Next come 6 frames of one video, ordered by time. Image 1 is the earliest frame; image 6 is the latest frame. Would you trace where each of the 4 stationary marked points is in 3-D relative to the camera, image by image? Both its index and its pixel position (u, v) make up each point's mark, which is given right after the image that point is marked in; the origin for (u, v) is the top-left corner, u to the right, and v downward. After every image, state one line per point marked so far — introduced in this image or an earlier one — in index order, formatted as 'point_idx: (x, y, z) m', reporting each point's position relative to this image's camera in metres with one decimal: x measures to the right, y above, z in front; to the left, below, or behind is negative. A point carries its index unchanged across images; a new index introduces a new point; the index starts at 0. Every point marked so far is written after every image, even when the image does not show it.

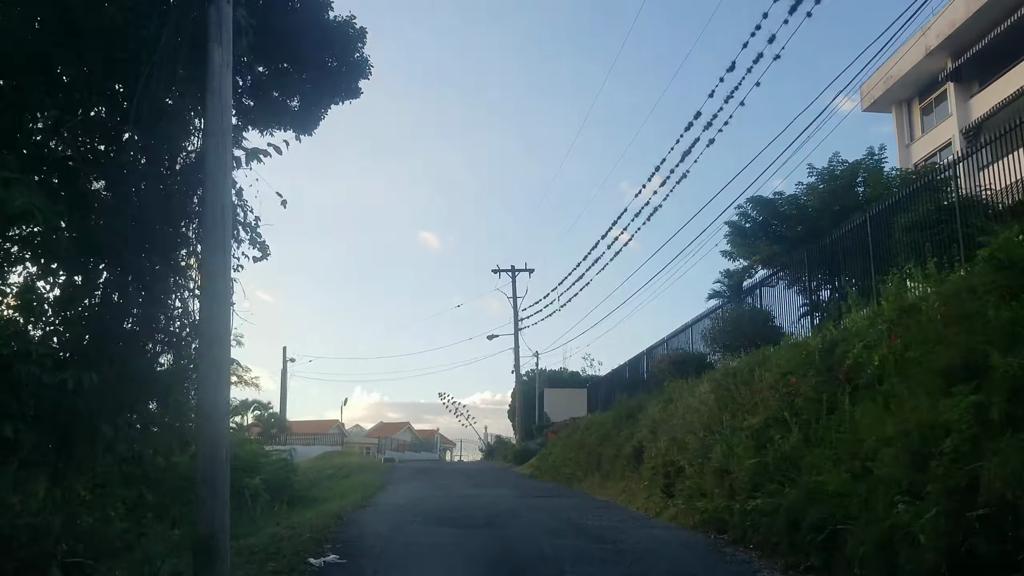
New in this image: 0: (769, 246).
0: (+4.8, +0.8, +15.8) m
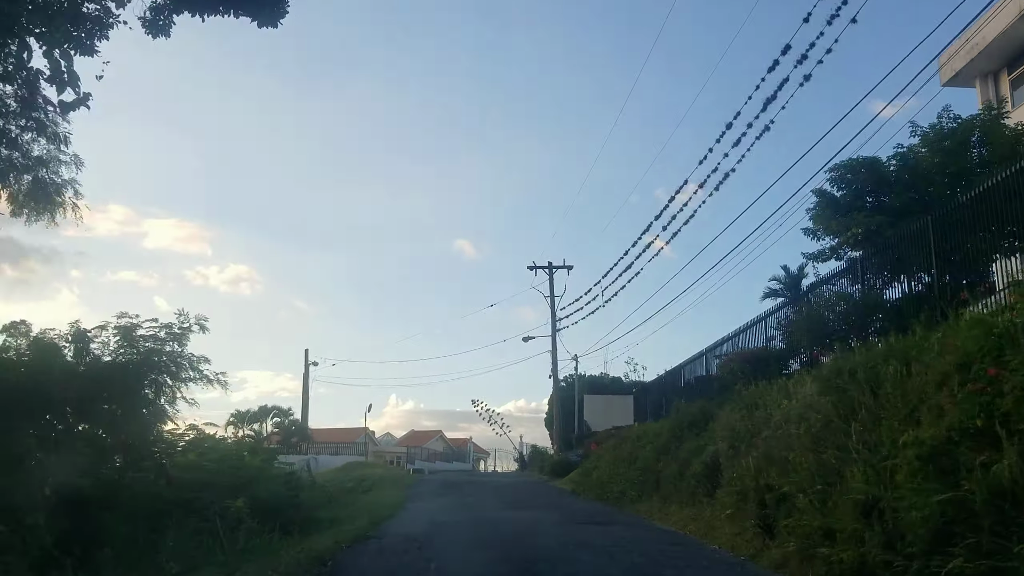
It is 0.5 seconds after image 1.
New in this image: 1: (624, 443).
0: (+5.4, +1.0, +13.0) m
1: (+2.5, -3.6, +19.5) m
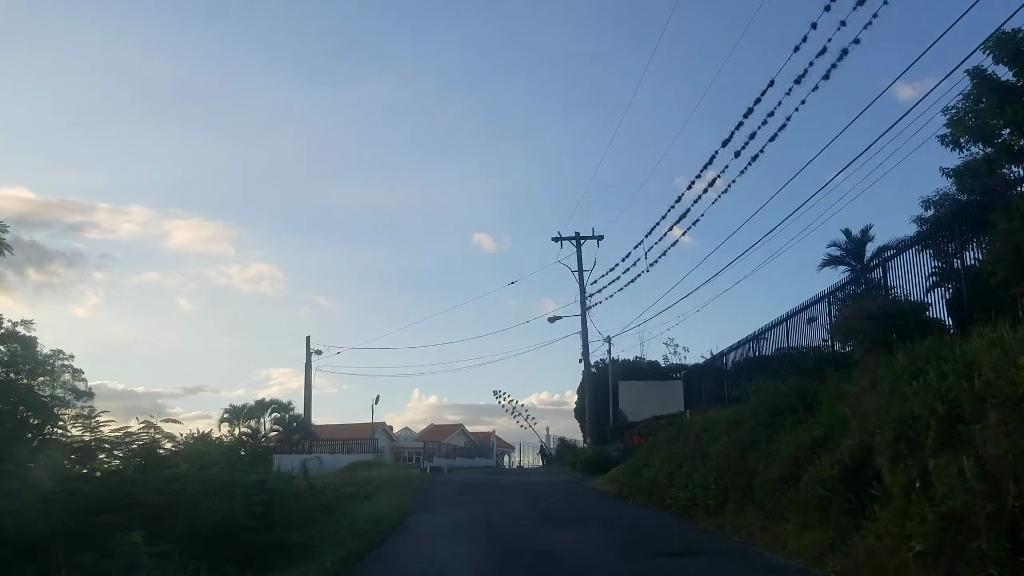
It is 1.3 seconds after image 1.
0: (+5.7, +1.9, +9.0) m
1: (+3.1, -2.7, +15.6) m
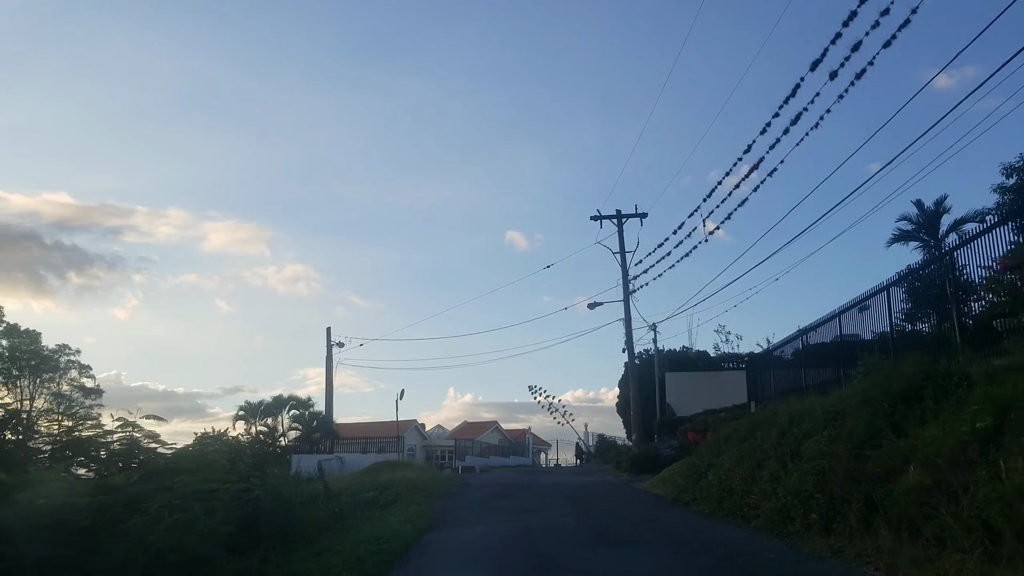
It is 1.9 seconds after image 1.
0: (+6.0, +2.5, +6.3) m
1: (+3.7, -2.2, +13.0) m
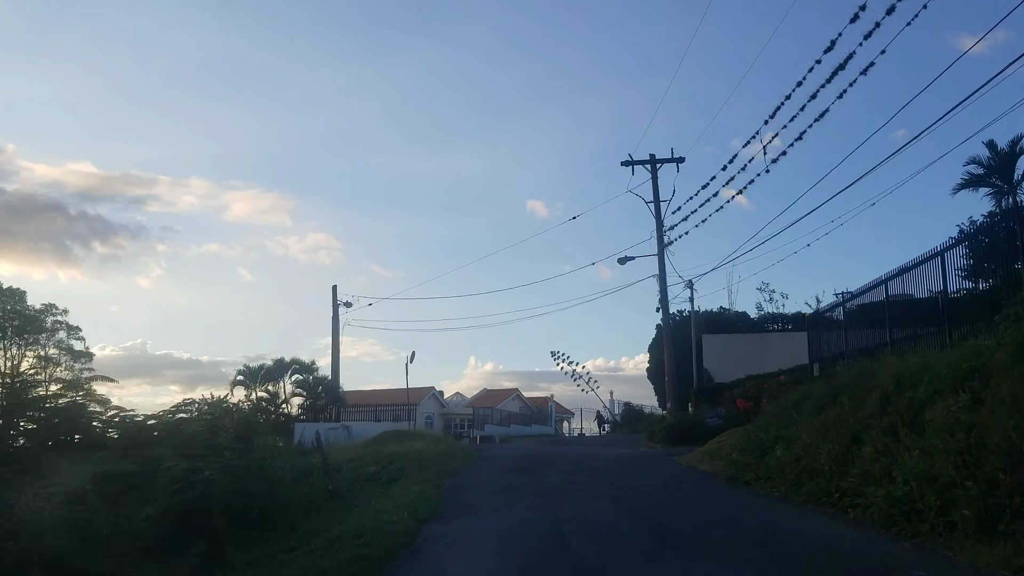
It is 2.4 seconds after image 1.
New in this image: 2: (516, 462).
0: (+6.1, +3.1, +3.6) m
1: (+4.0, -1.3, +10.5) m
2: (0.0, -3.4, +16.3) m
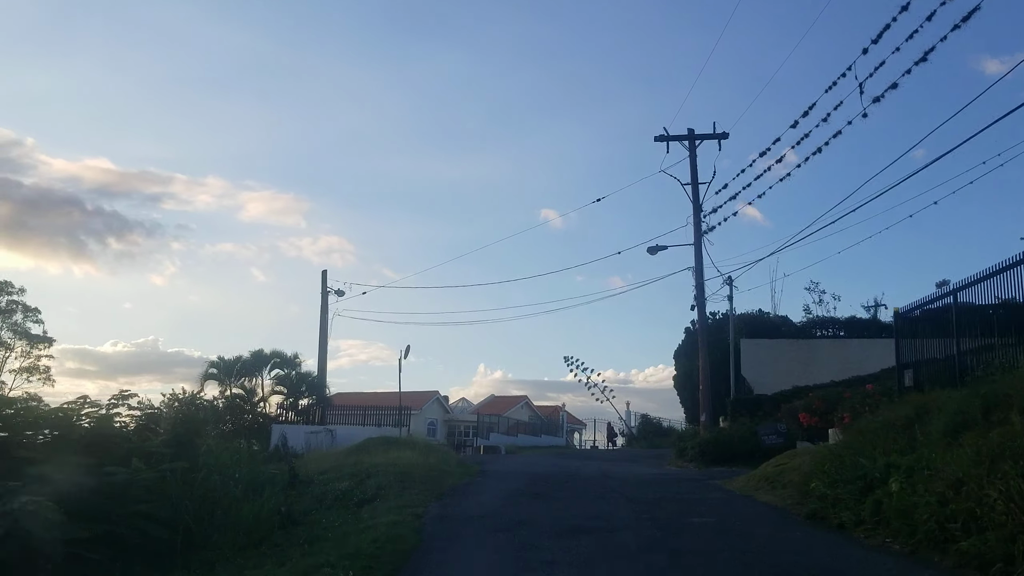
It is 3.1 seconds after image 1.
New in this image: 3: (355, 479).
0: (+6.3, +3.4, +0.4) m
1: (+4.1, -1.0, +7.3) m
2: (+0.1, -3.0, +13.1) m
3: (-2.4, -2.9, +12.6) m
